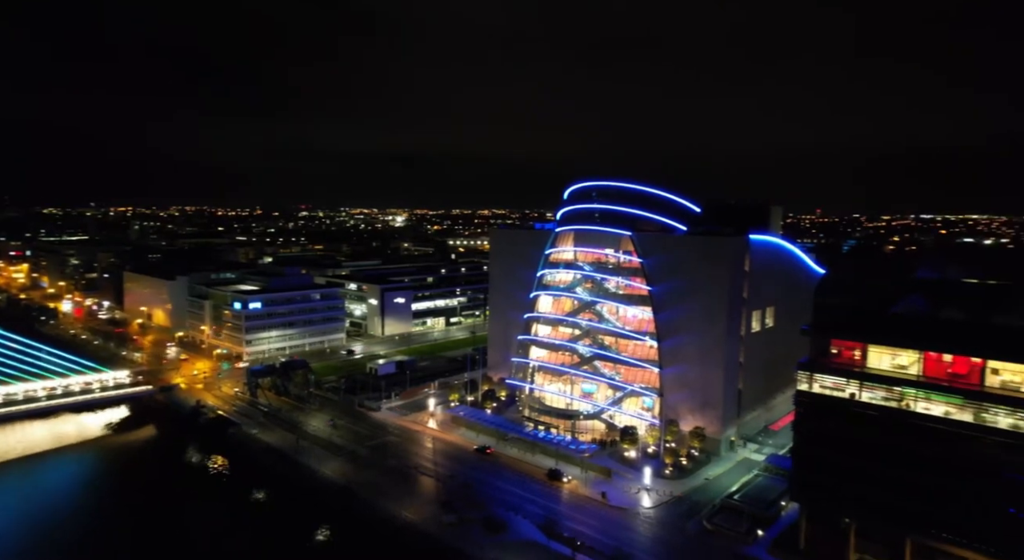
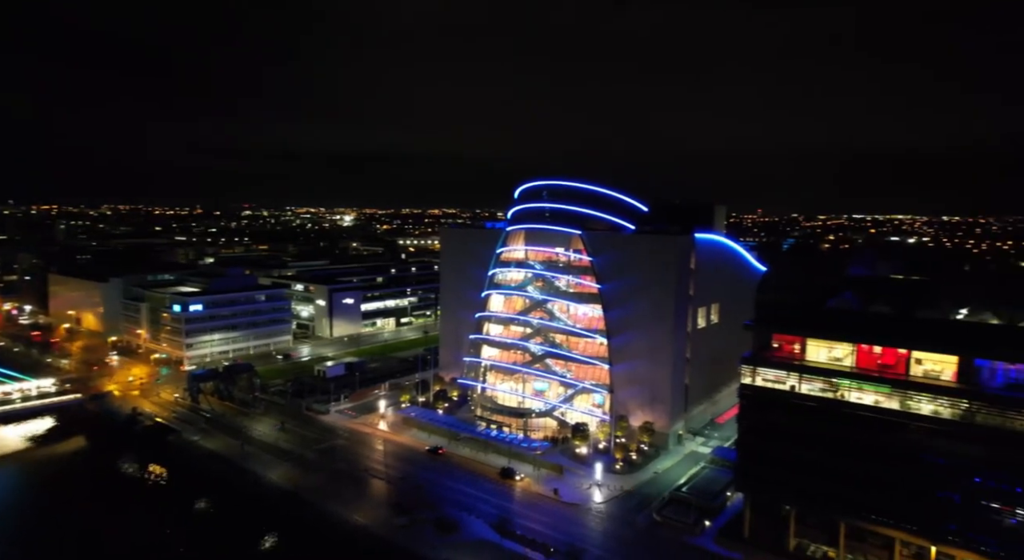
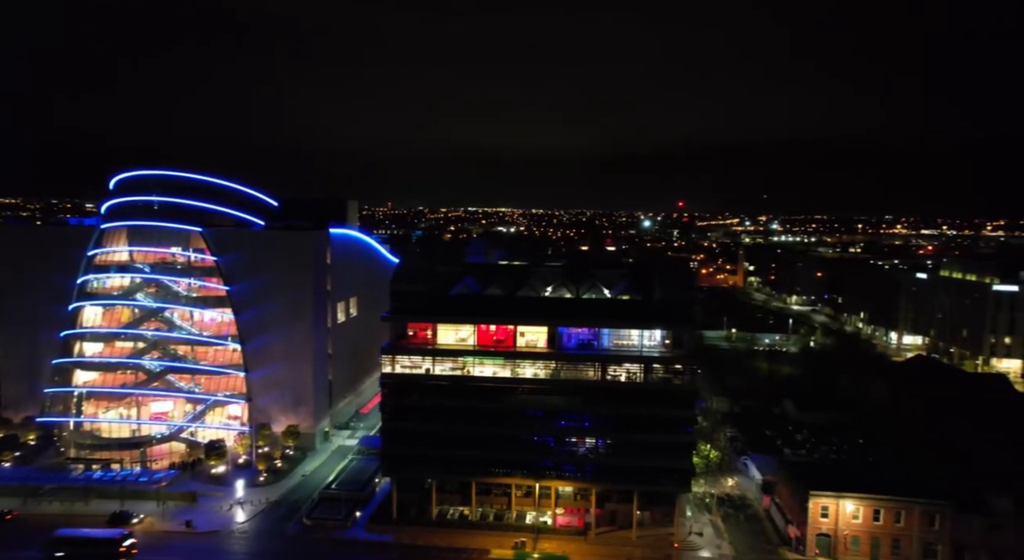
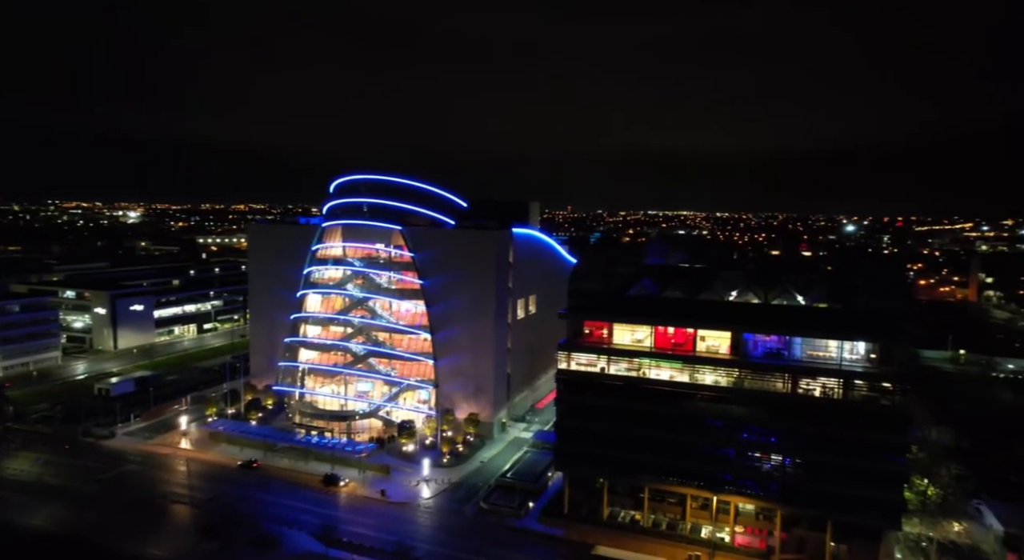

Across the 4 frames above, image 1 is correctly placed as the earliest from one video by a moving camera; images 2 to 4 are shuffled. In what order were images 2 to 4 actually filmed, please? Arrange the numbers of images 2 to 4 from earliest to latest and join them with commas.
2, 4, 3
